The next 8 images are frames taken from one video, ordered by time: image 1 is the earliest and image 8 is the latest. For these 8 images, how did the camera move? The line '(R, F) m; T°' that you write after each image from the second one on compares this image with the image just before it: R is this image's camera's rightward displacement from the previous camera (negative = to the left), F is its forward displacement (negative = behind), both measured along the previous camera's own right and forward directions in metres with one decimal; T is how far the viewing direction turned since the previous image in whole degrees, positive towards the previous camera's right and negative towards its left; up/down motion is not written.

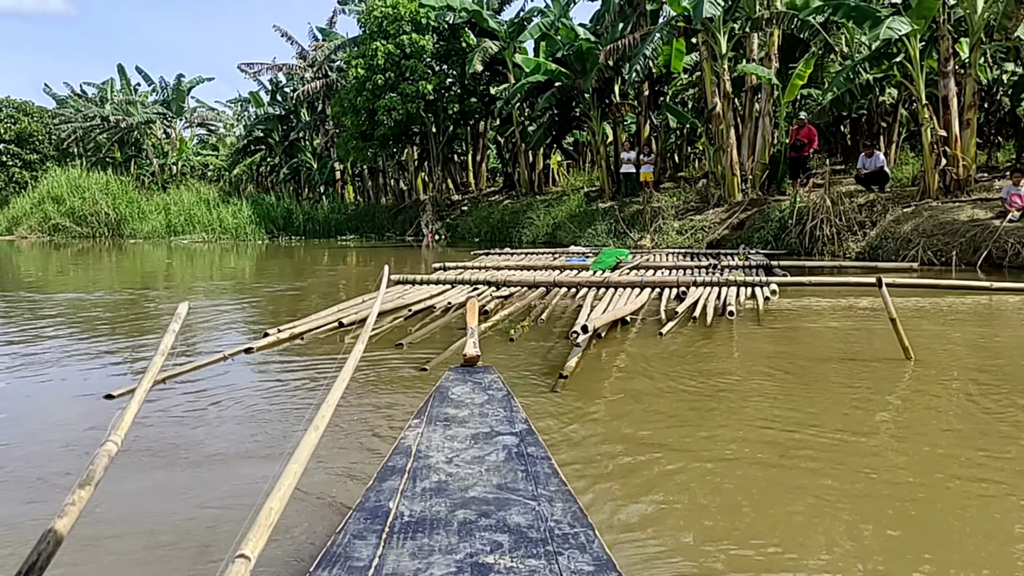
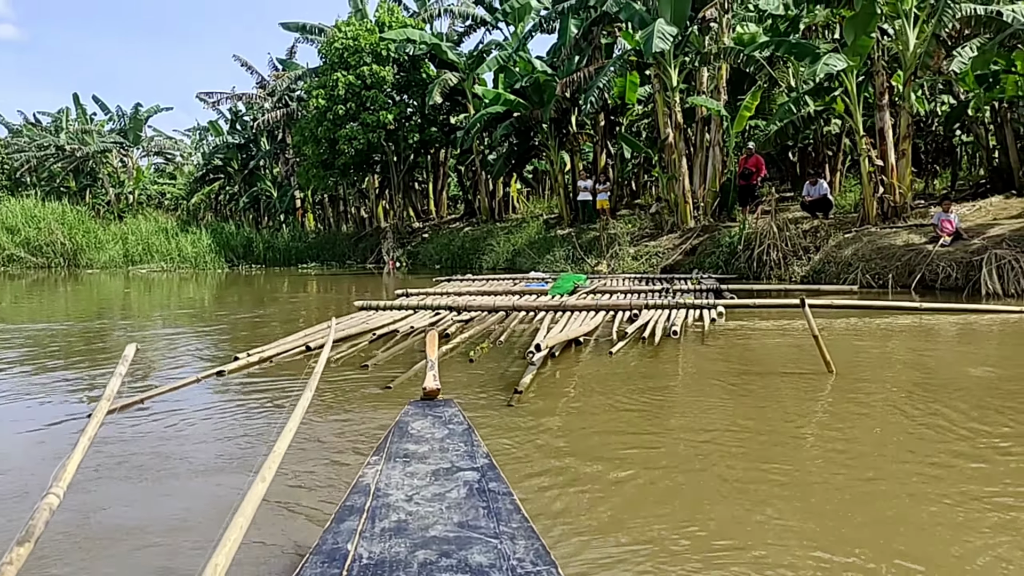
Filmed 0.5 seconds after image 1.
(0.0, -0.2) m; +3°
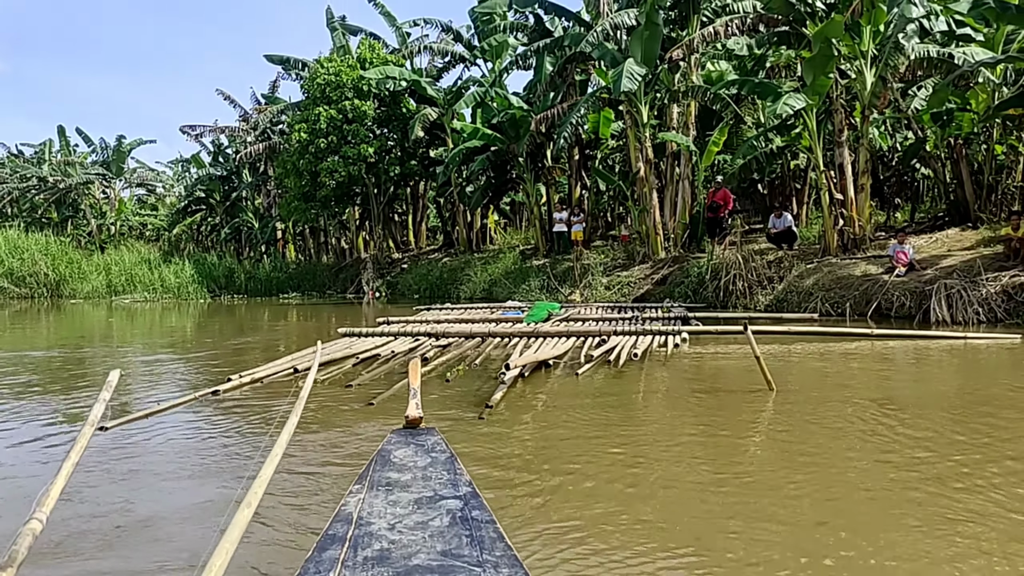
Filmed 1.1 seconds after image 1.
(+0.1, -0.3) m; +1°
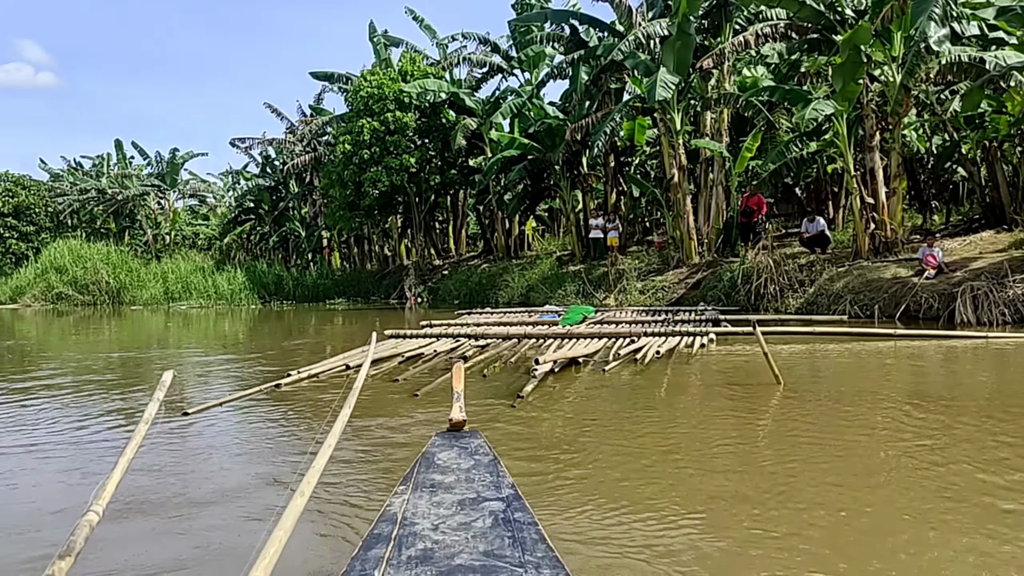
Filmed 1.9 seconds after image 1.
(+0.1, -0.3) m; -3°
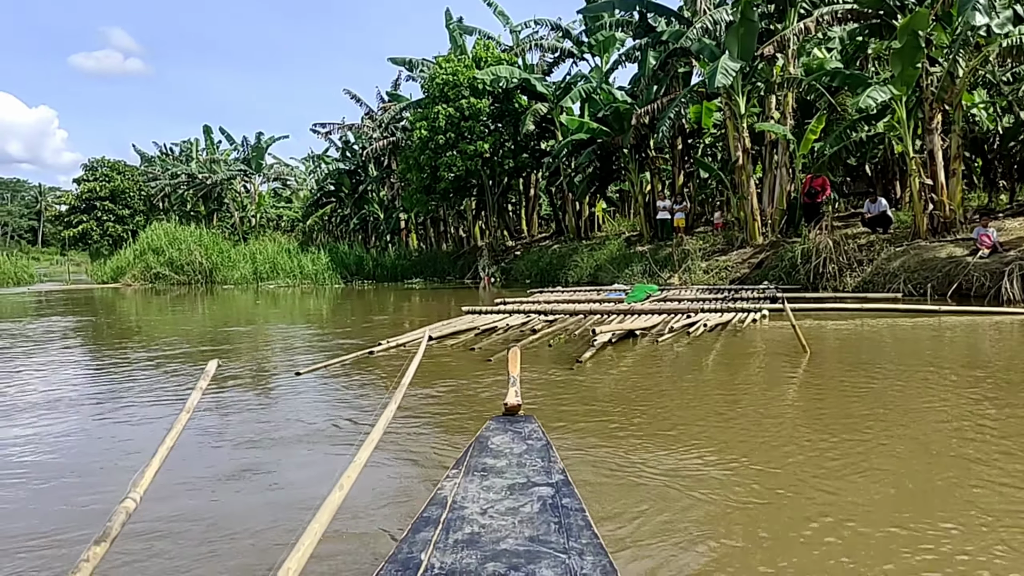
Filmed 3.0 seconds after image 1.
(+0.1, -0.7) m; -5°
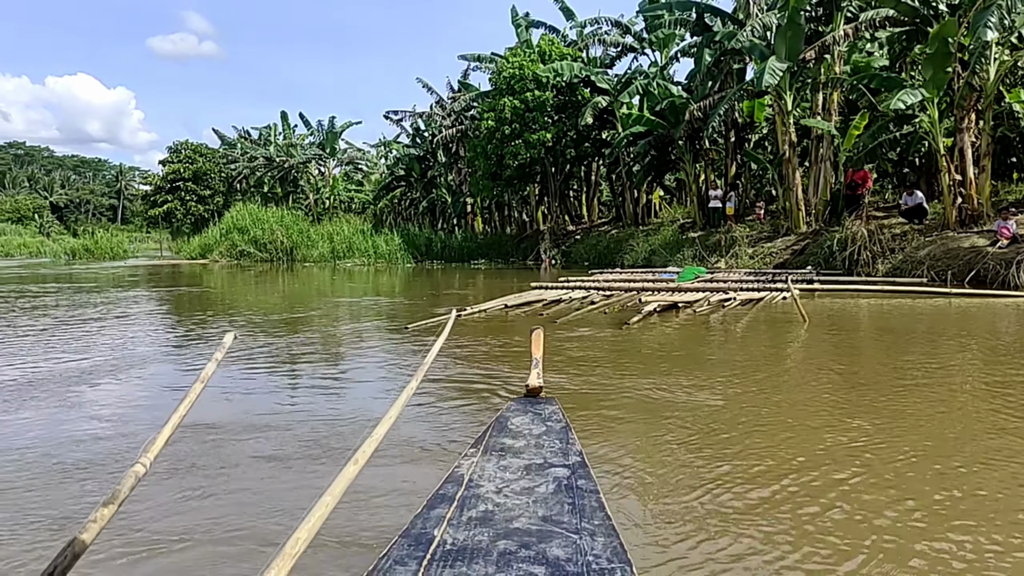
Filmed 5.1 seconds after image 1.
(0.0, -1.3) m; -4°
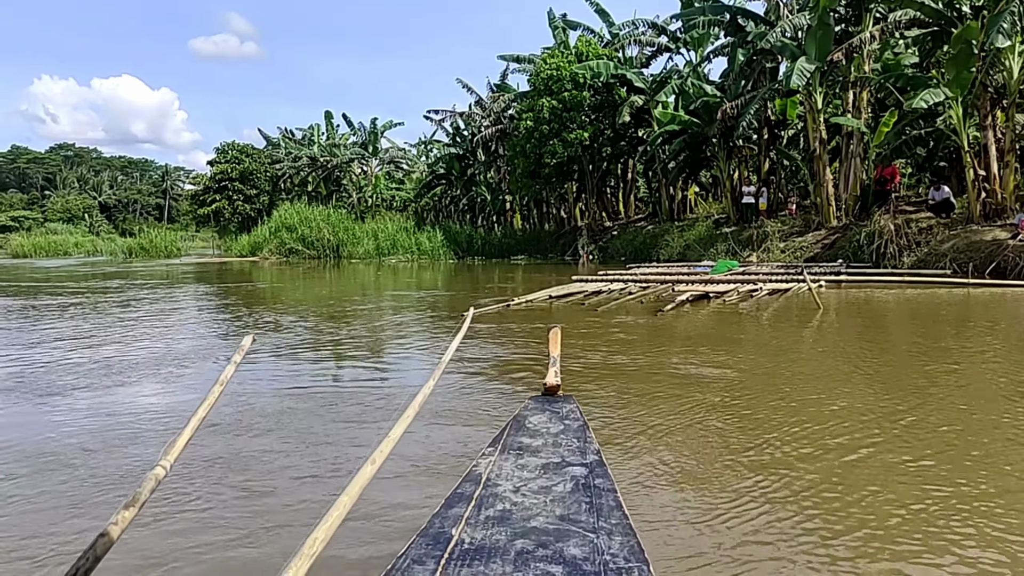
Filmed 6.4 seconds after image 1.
(0.0, -0.7) m; -3°
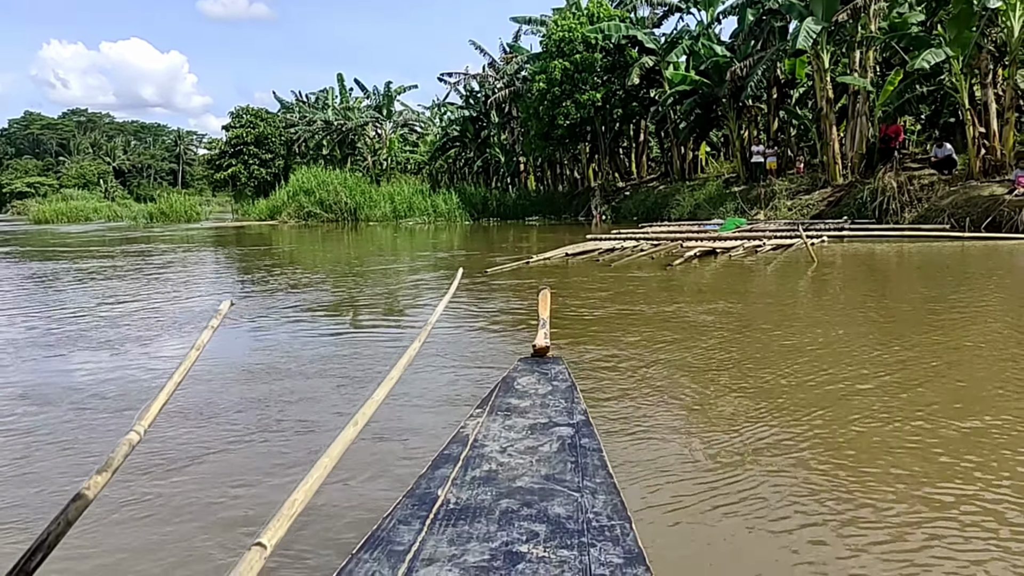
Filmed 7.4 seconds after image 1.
(0.0, -0.6) m; -1°
